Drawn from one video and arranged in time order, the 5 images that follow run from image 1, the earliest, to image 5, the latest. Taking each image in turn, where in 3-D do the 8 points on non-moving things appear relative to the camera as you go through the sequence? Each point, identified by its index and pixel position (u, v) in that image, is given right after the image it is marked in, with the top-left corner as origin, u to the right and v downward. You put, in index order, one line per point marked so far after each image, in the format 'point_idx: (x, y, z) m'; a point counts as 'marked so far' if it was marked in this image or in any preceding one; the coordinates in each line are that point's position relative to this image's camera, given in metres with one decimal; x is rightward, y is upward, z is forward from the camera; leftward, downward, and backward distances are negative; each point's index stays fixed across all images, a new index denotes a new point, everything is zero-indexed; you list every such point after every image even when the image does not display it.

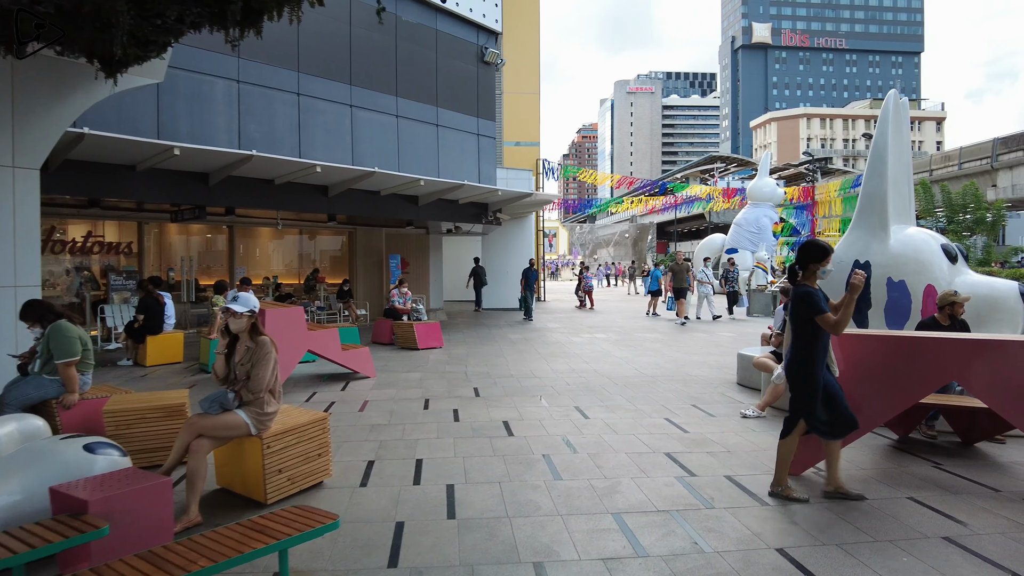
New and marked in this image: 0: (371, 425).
0: (-1.2, -1.2, +6.0) m
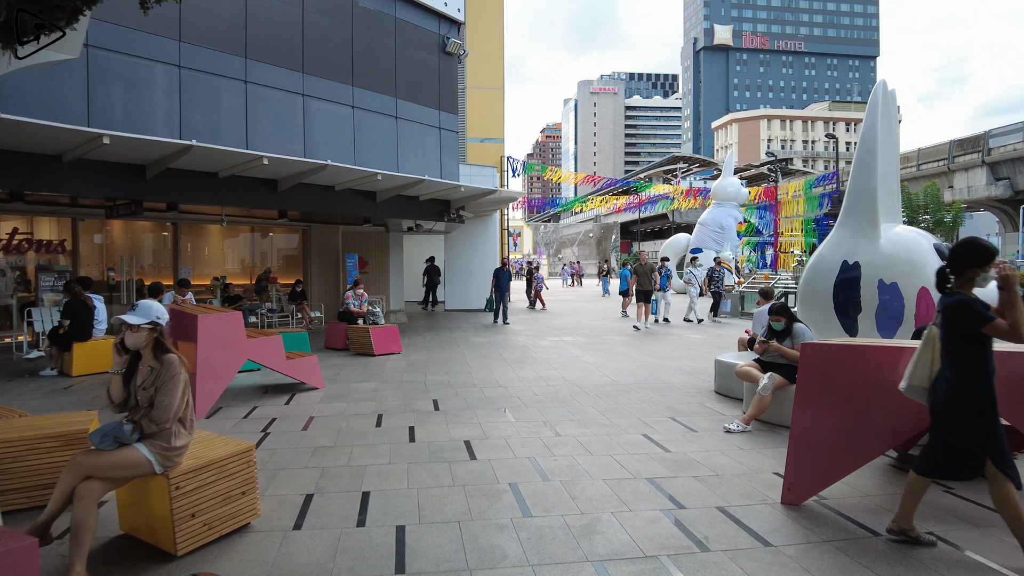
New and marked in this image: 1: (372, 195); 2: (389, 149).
0: (-1.5, -1.2, +5.4) m
1: (-2.7, +1.8, +13.9) m
2: (-2.4, +2.7, +14.0) m
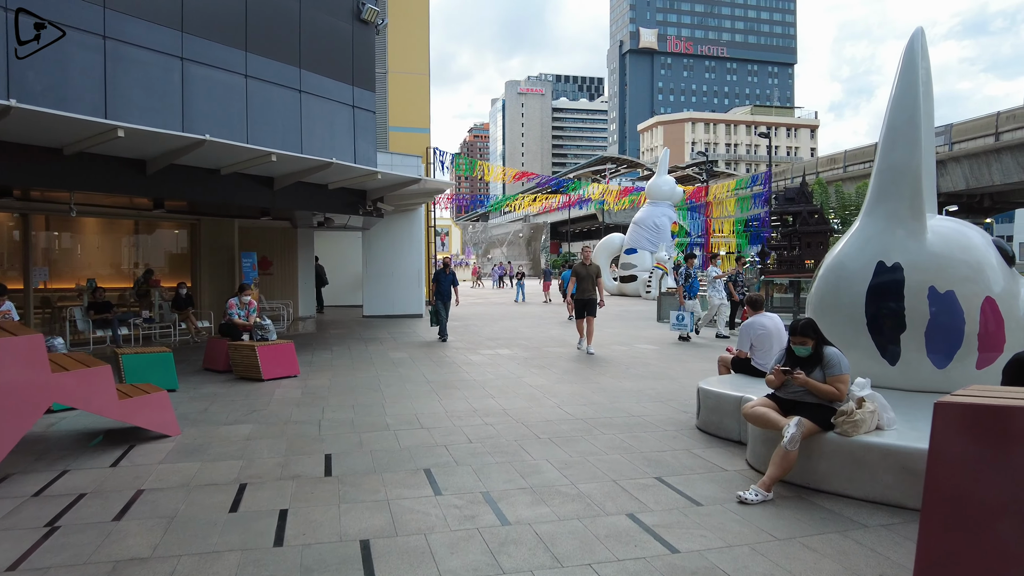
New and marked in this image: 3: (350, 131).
0: (-1.8, -1.3, +3.3) m
1: (-4.0, +1.8, +11.7) m
2: (-3.6, +2.6, +11.8) m
3: (-3.0, +2.9, +13.1) m
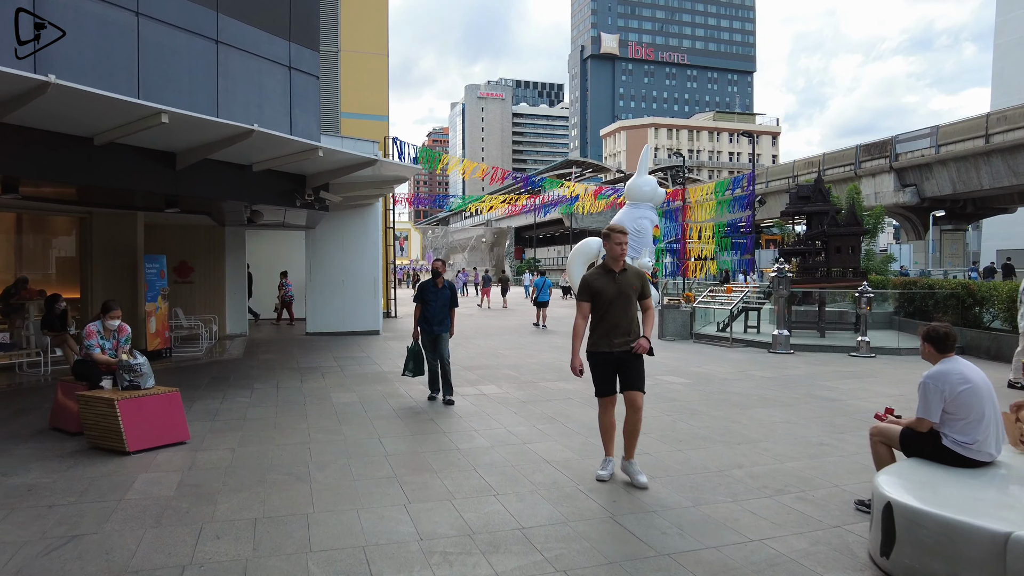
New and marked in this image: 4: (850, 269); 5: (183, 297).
0: (-1.5, -1.4, +0.4) m
1: (-4.1, +1.6, +8.7) m
2: (-3.8, +2.5, +8.8) m
3: (-3.2, +2.7, +10.1) m
4: (+6.8, +0.4, +14.4) m
5: (-6.1, -0.2, +13.4) m
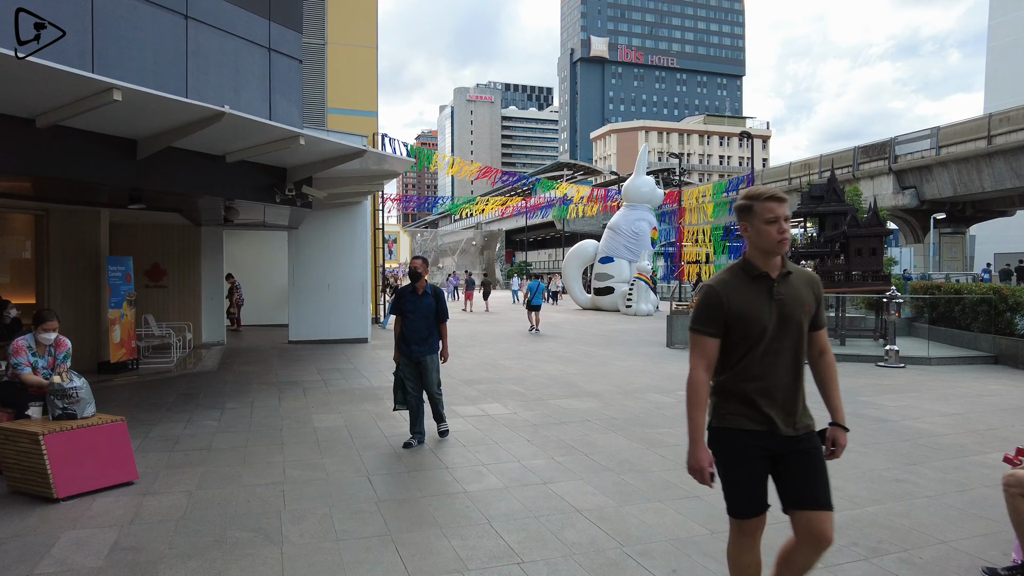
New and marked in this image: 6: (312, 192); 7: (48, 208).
0: (-1.3, -1.4, -0.6) m
1: (-4.0, +1.5, +7.7) m
2: (-3.7, +2.4, +7.8) m
3: (-3.2, +2.6, +9.1) m
4: (+6.7, +0.3, +13.5) m
5: (-6.1, -0.2, +12.4) m
6: (-3.0, +1.4, +10.8) m
7: (-6.5, +1.1, +10.2) m
